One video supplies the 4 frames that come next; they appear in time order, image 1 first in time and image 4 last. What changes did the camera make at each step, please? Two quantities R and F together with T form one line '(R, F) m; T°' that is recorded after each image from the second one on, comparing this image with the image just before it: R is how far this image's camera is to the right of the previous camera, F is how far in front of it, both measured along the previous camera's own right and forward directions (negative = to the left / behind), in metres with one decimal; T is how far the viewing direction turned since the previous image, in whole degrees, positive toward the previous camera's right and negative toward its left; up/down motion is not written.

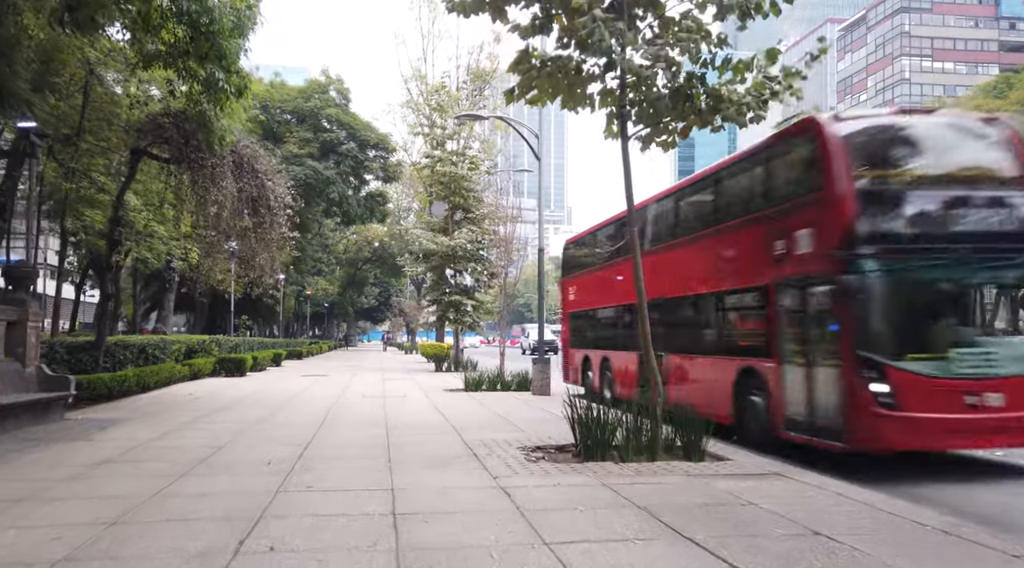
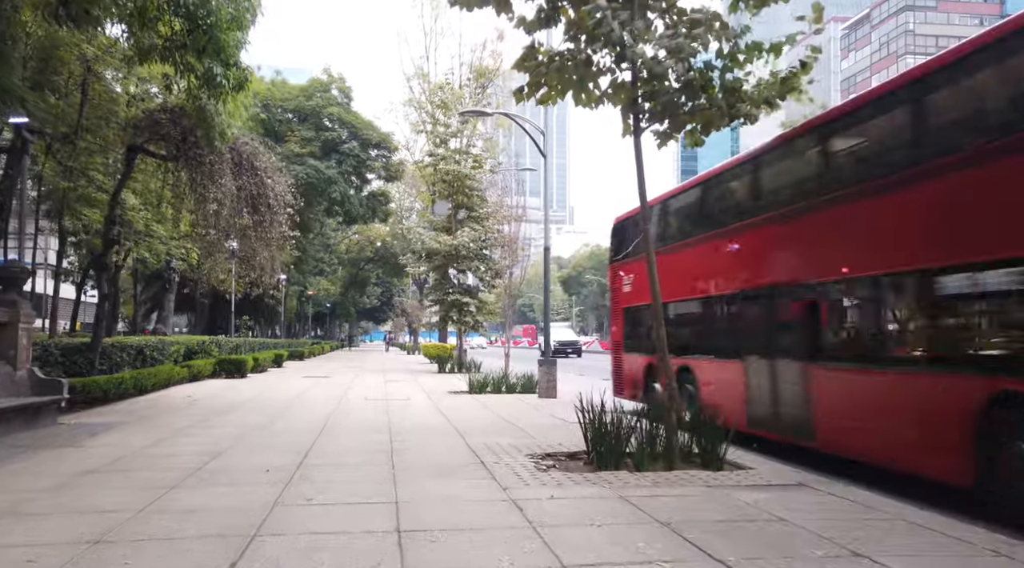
(-0.1, +0.4) m; 0°
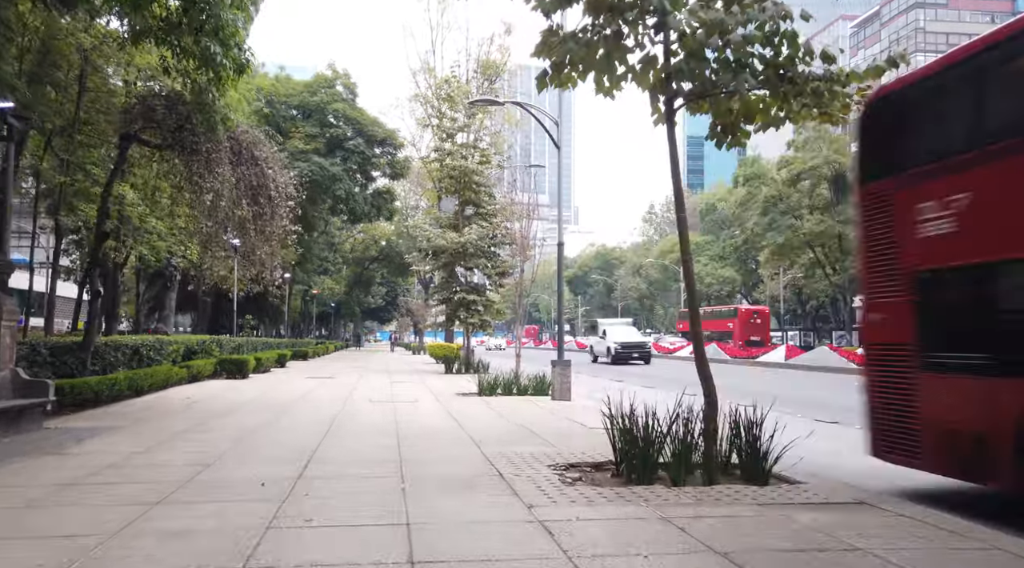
(-0.2, +0.8) m; 0°
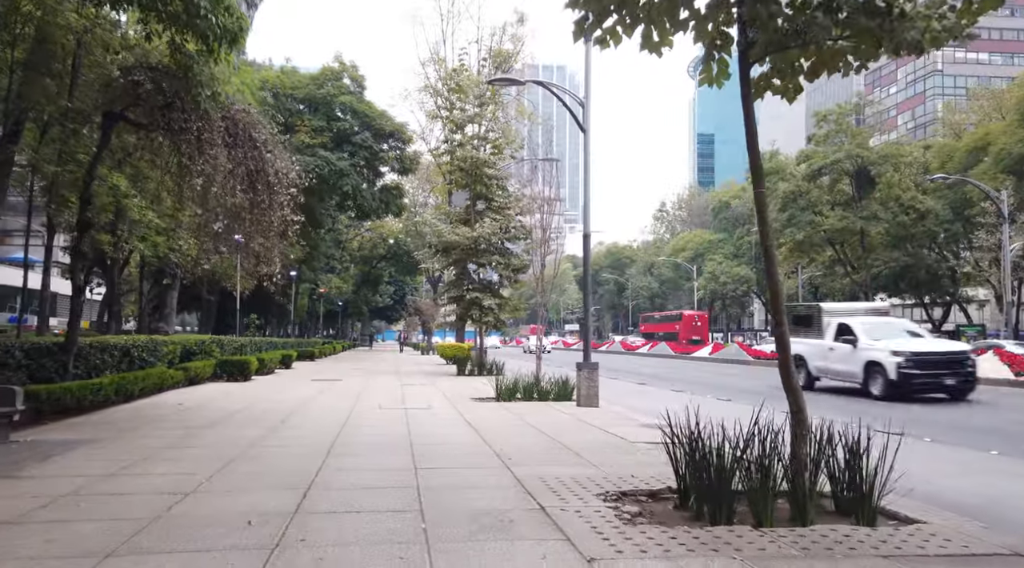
(-0.3, +1.4) m; -1°
